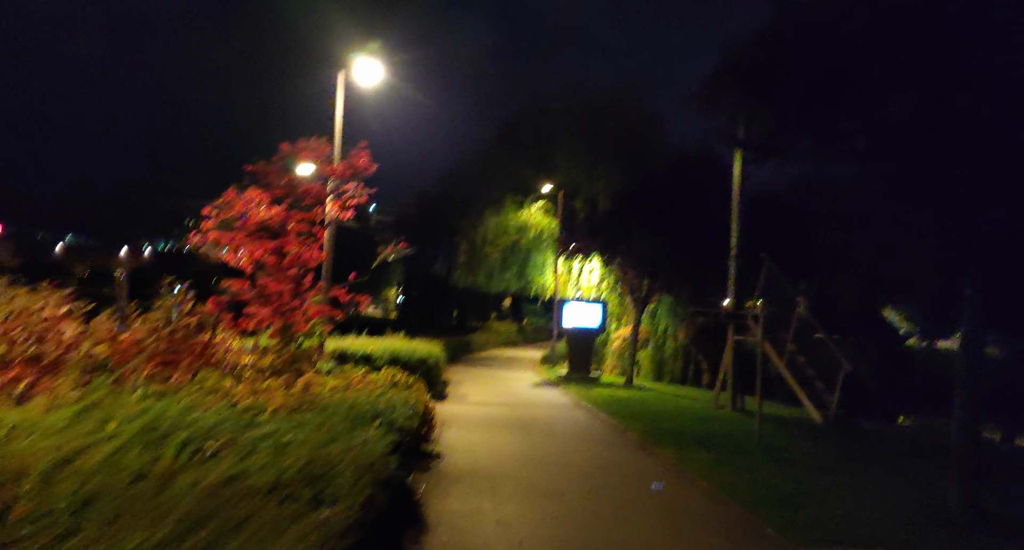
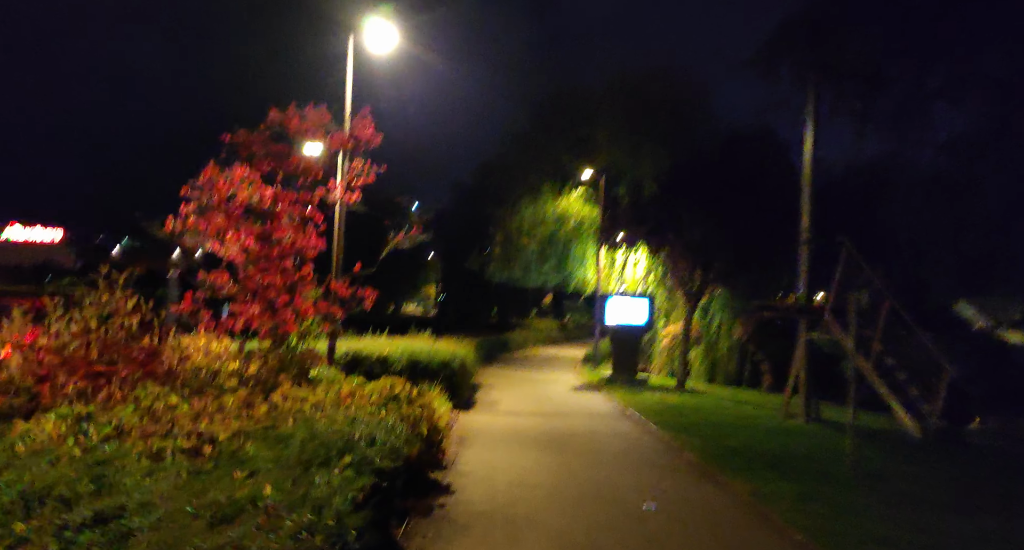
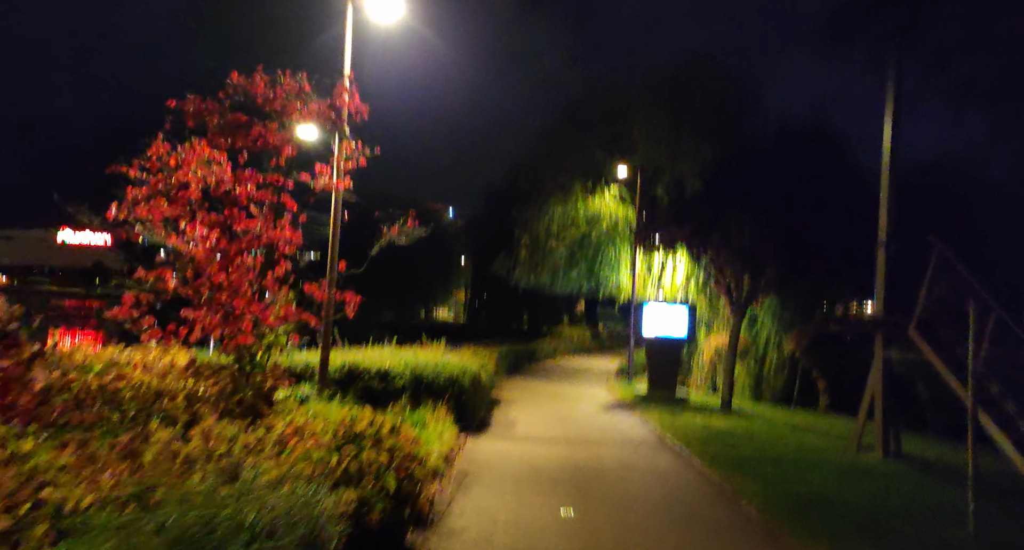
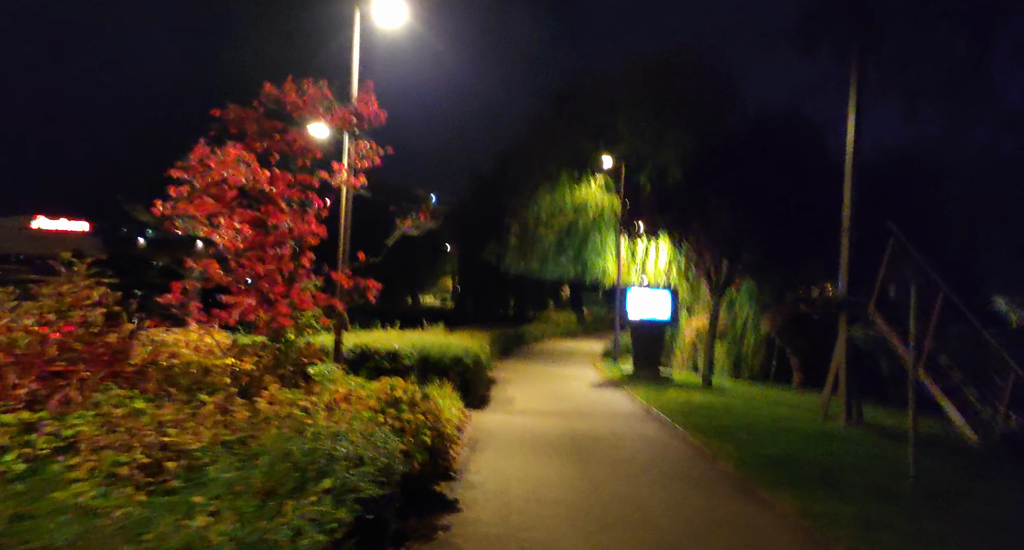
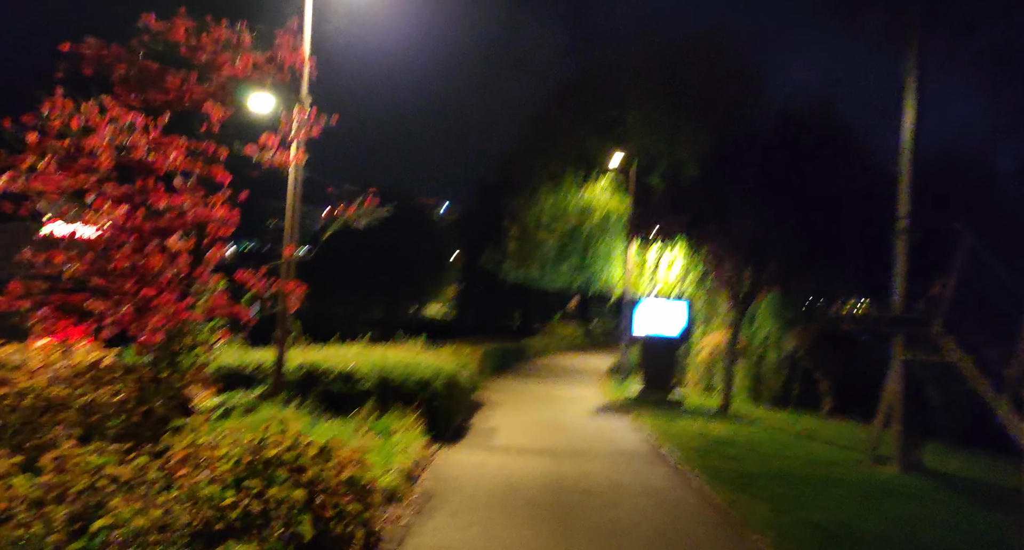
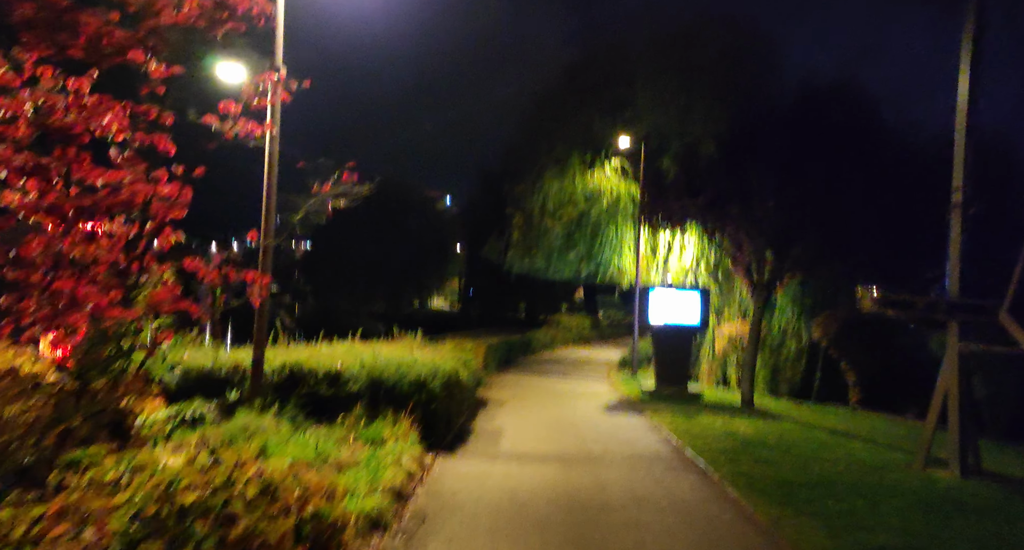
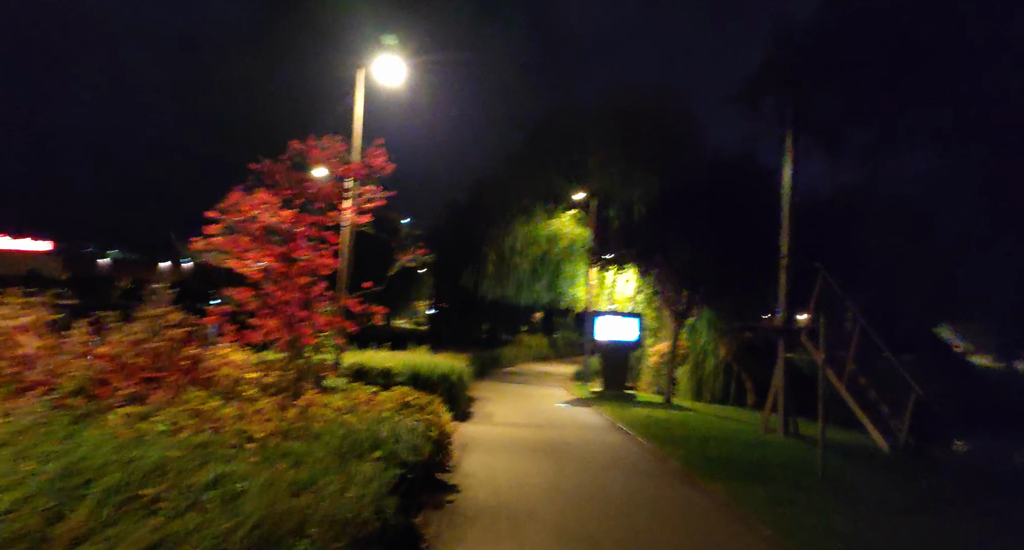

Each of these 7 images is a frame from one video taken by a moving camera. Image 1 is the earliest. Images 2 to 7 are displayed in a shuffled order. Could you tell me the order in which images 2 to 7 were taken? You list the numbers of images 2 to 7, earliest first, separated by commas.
7, 2, 4, 3, 5, 6
